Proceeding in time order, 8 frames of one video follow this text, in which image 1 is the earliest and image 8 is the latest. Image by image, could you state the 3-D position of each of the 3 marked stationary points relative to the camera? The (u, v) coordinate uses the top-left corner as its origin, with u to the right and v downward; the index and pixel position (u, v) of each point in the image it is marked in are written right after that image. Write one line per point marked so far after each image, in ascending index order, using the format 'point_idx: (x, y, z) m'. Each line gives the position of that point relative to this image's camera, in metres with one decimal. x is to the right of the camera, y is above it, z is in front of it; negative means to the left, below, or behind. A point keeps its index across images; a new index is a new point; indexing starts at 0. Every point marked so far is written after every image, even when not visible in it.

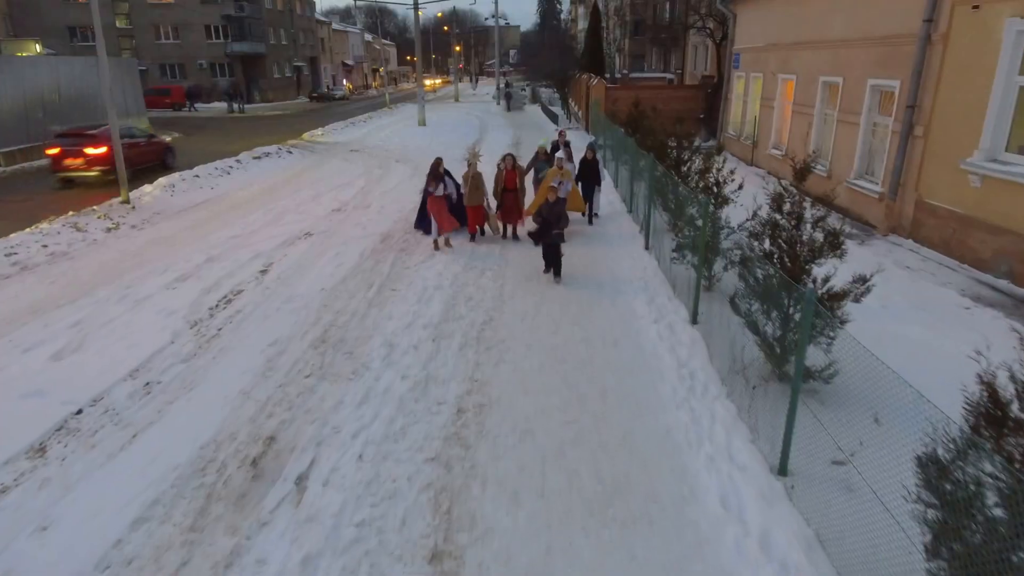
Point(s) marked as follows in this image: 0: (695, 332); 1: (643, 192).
0: (+1.8, -0.5, +7.2) m
1: (+2.2, +1.6, +11.9) m
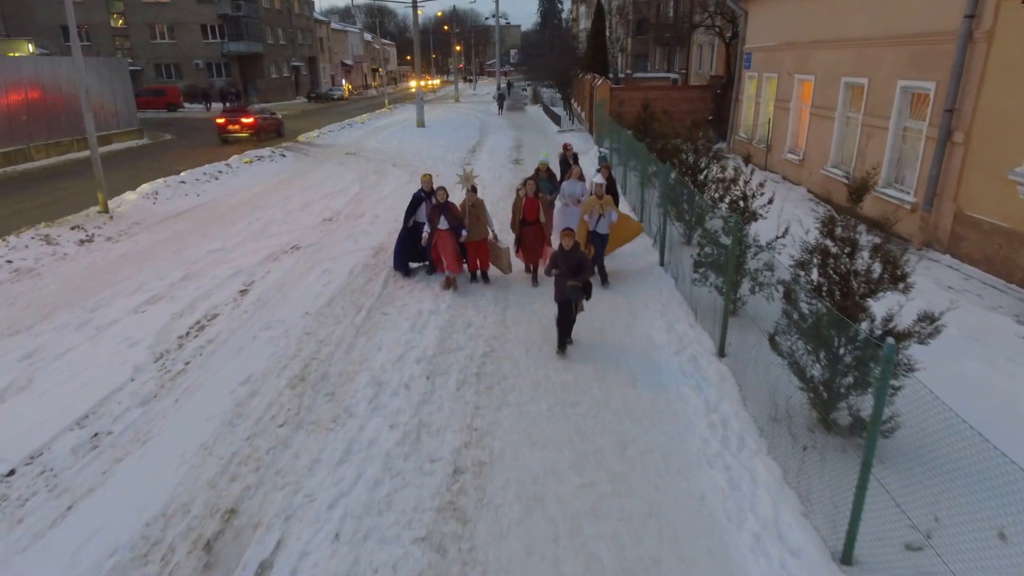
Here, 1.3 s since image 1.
0: (+1.9, -0.7, +6.3) m
1: (+2.3, +1.3, +11.1) m
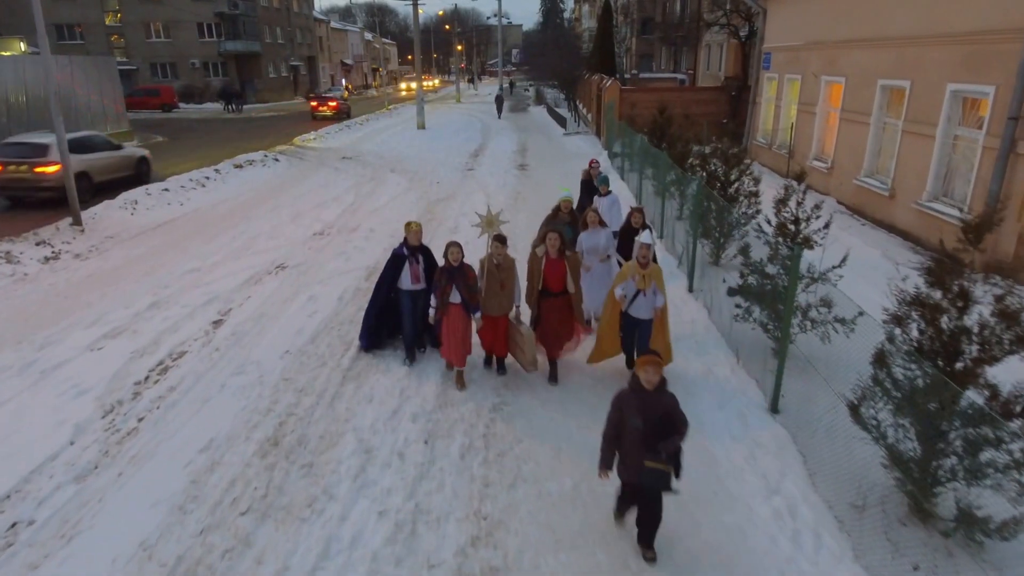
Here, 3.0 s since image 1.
0: (+2.0, -1.1, +5.3) m
1: (+2.4, +1.0, +10.1) m
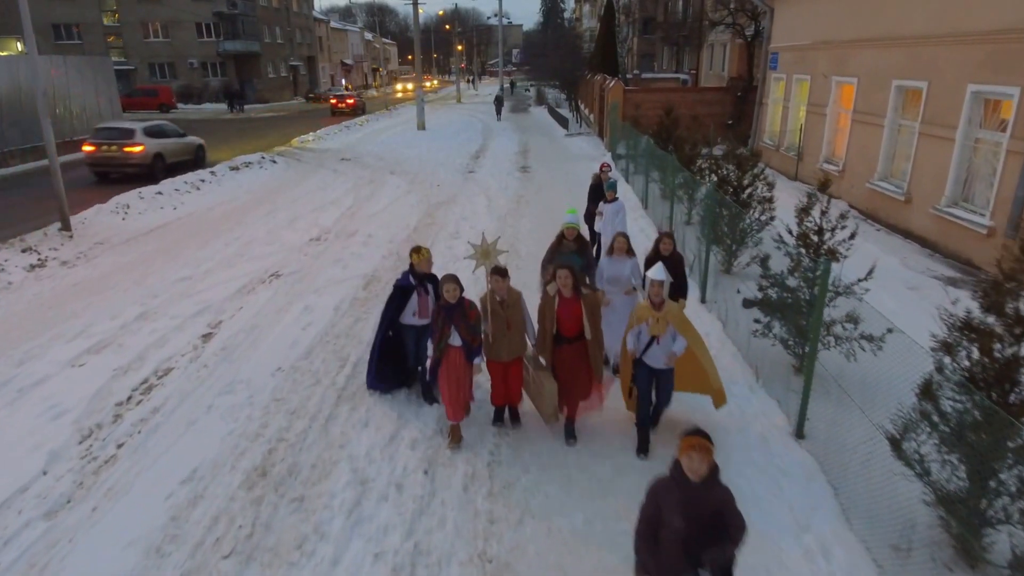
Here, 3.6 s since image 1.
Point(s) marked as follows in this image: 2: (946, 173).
0: (+2.0, -1.2, +4.9) m
1: (+2.4, +0.9, +9.7) m
2: (+5.9, +1.6, +9.9) m
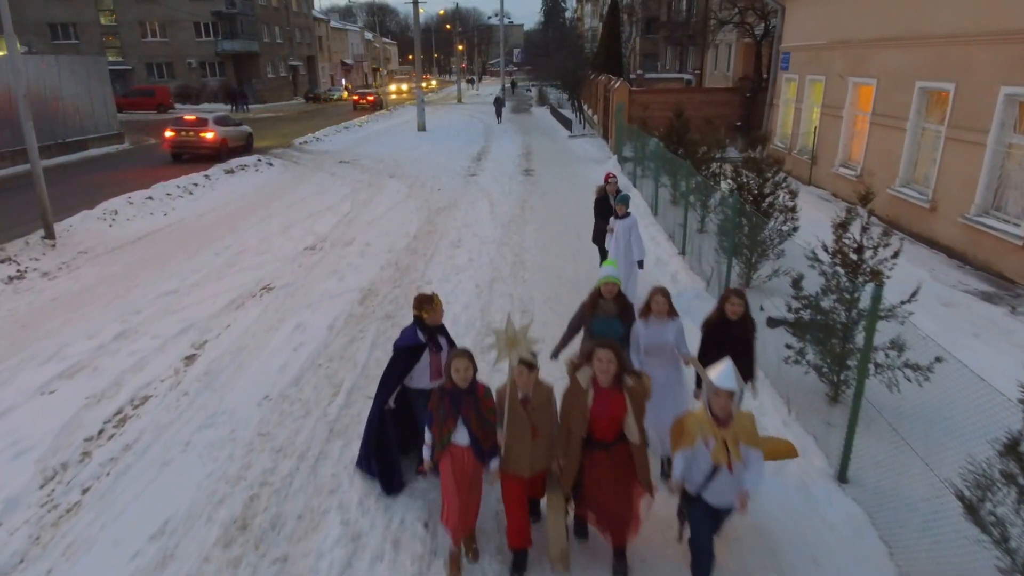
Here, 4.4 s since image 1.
0: (+2.1, -1.3, +4.4) m
1: (+2.5, +0.7, +9.2) m
2: (+6.0, +1.4, +9.4) m
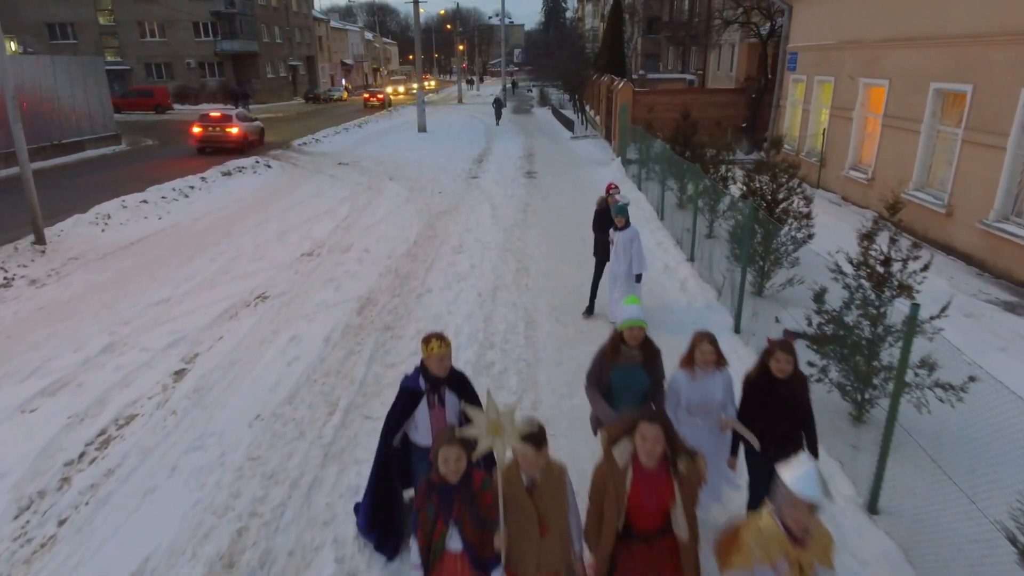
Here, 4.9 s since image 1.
0: (+2.1, -1.4, +4.1) m
1: (+2.5, +0.6, +8.9) m
2: (+6.1, +1.3, +9.0) m
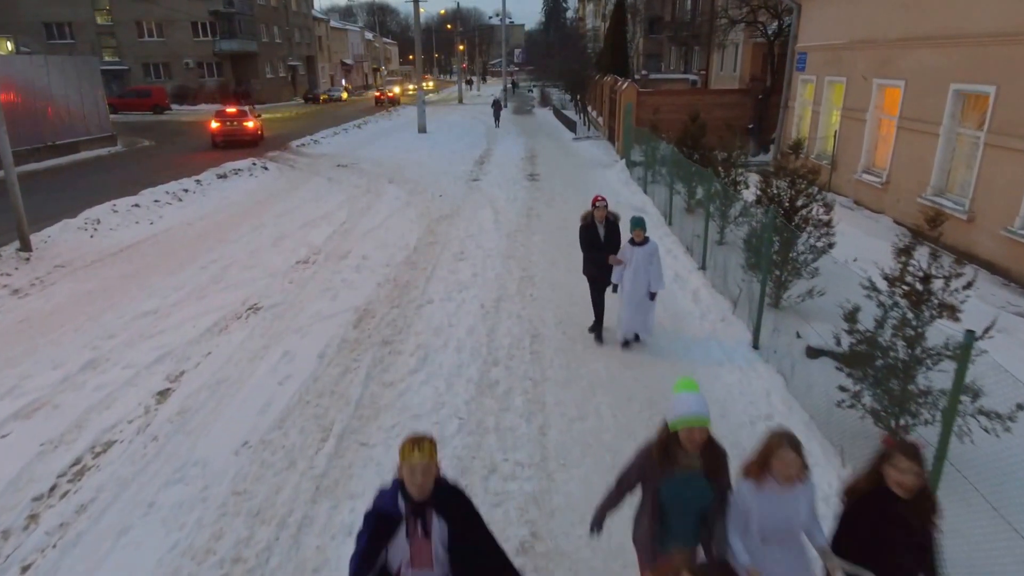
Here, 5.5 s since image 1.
0: (+2.2, -1.6, +3.7) m
1: (+2.6, +0.5, +8.5) m
2: (+6.1, +1.2, +8.7) m
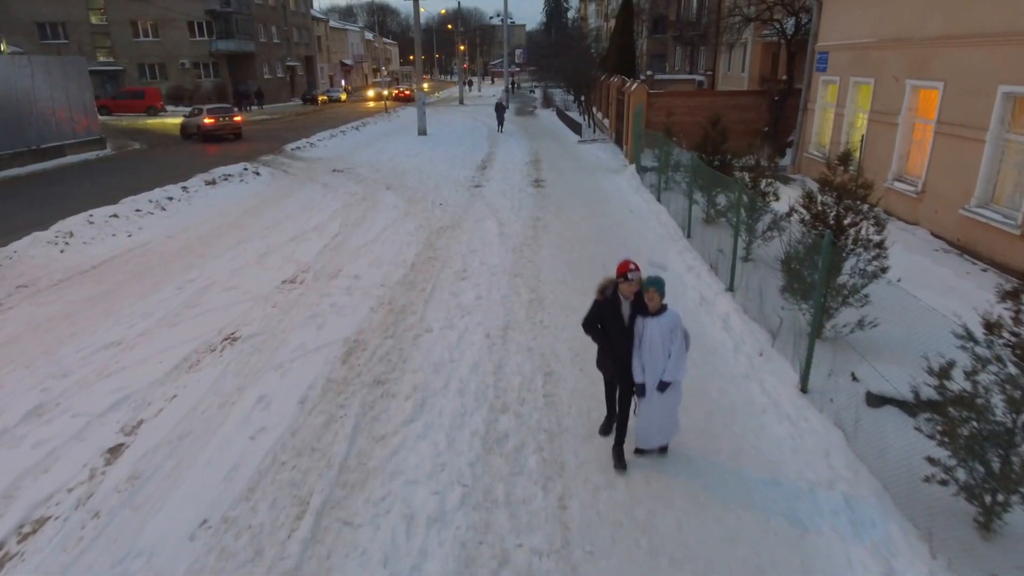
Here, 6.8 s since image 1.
0: (+2.3, -1.8, +2.8) m
1: (+2.7, +0.2, +7.6) m
2: (+6.2, +0.9, +7.8) m
